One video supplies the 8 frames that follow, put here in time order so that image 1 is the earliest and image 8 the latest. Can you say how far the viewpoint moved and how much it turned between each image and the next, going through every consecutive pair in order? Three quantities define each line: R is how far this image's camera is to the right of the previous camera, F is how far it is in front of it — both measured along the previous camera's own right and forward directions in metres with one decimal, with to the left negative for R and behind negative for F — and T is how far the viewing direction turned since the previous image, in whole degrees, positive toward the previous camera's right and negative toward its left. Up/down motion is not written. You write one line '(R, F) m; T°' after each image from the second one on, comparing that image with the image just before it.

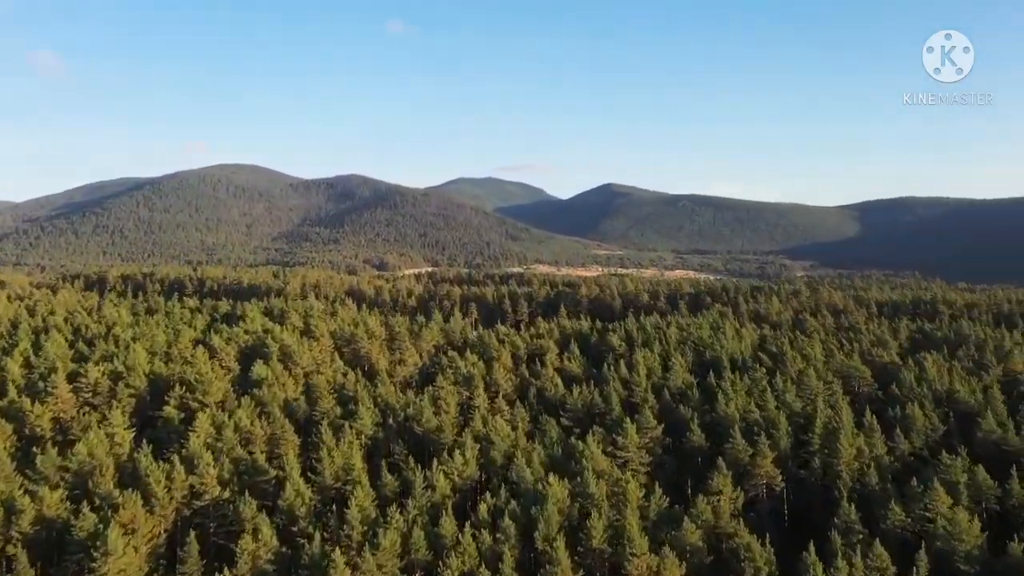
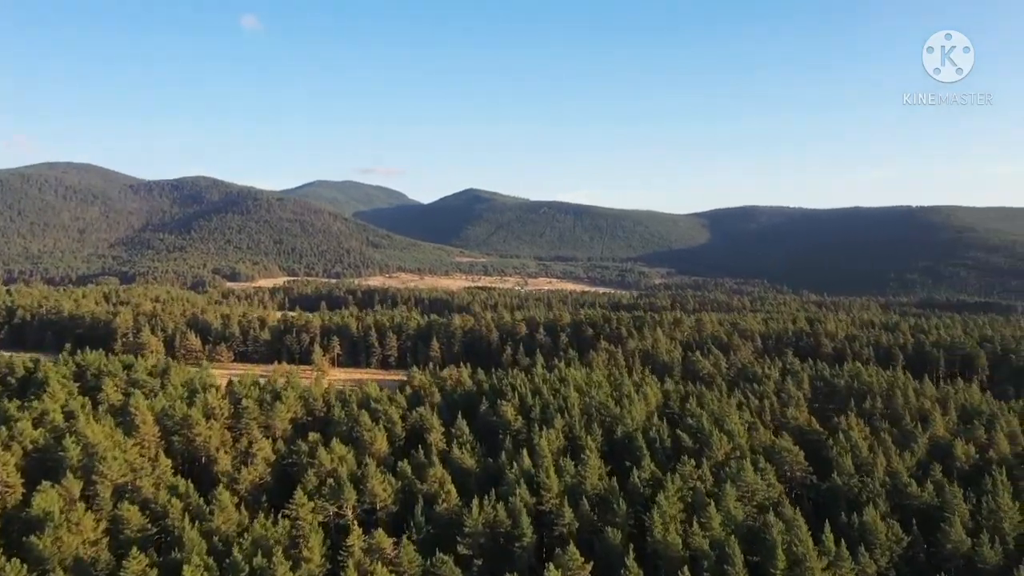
(-0.6, +6.9) m; +10°
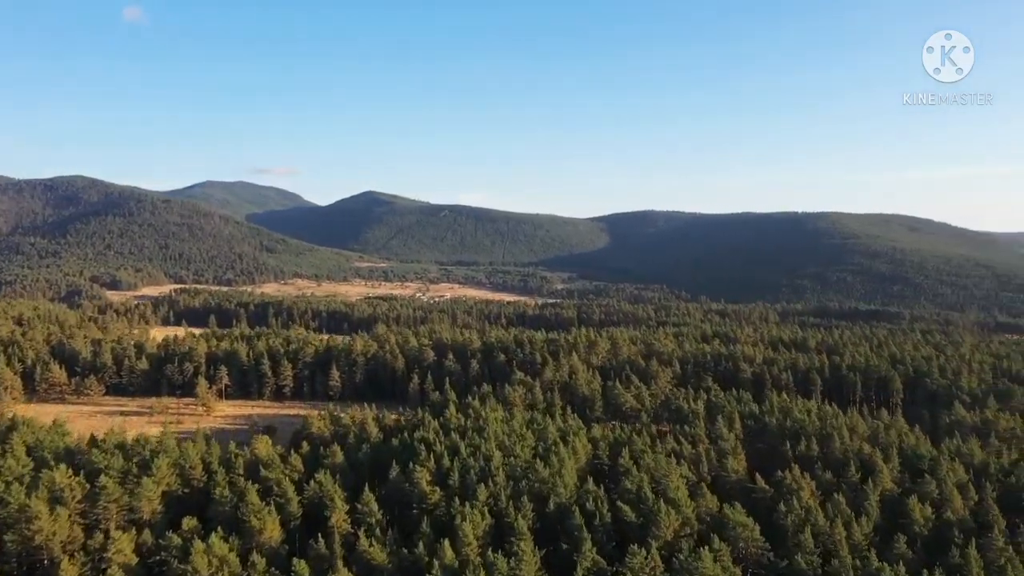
(-0.6, +4.7) m; +7°
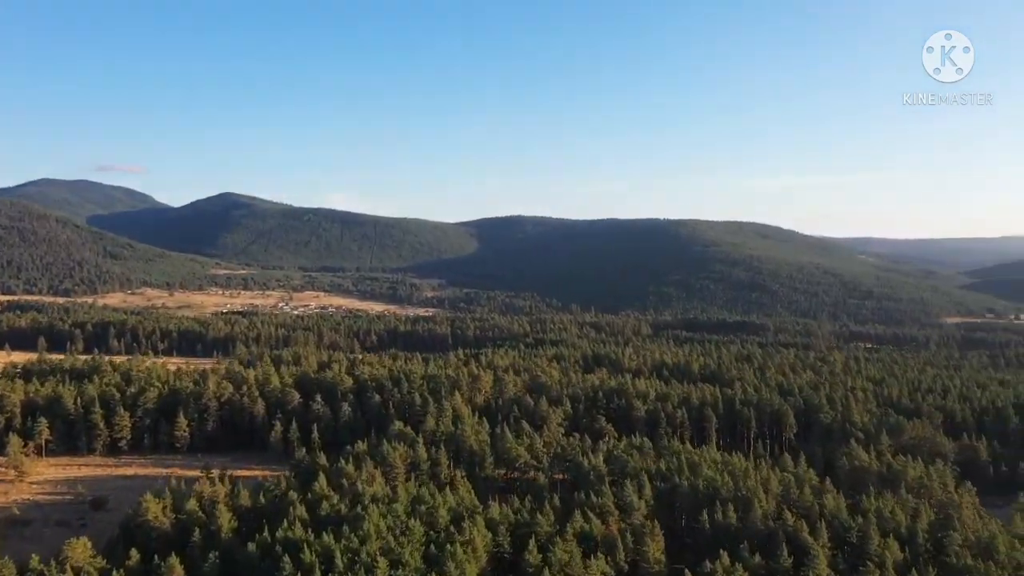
(-0.7, +6.1) m; +9°
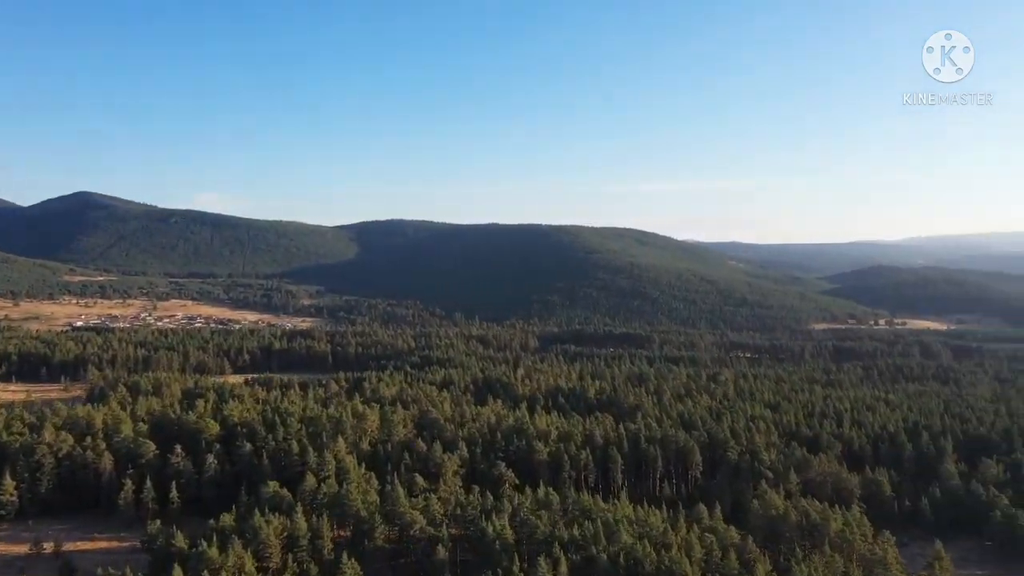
(-0.7, +5.4) m; +8°
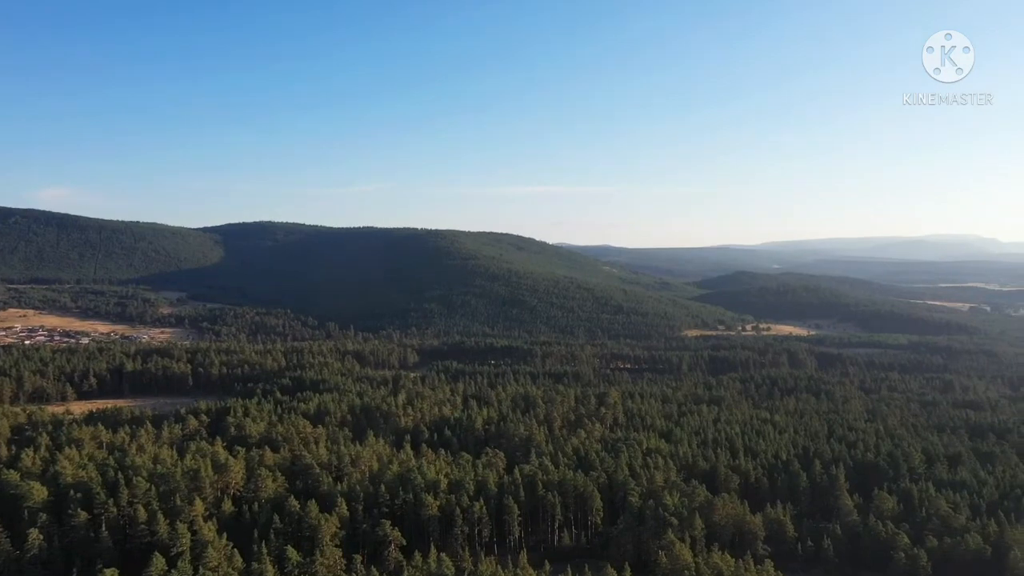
(-0.7, +5.4) m; +9°
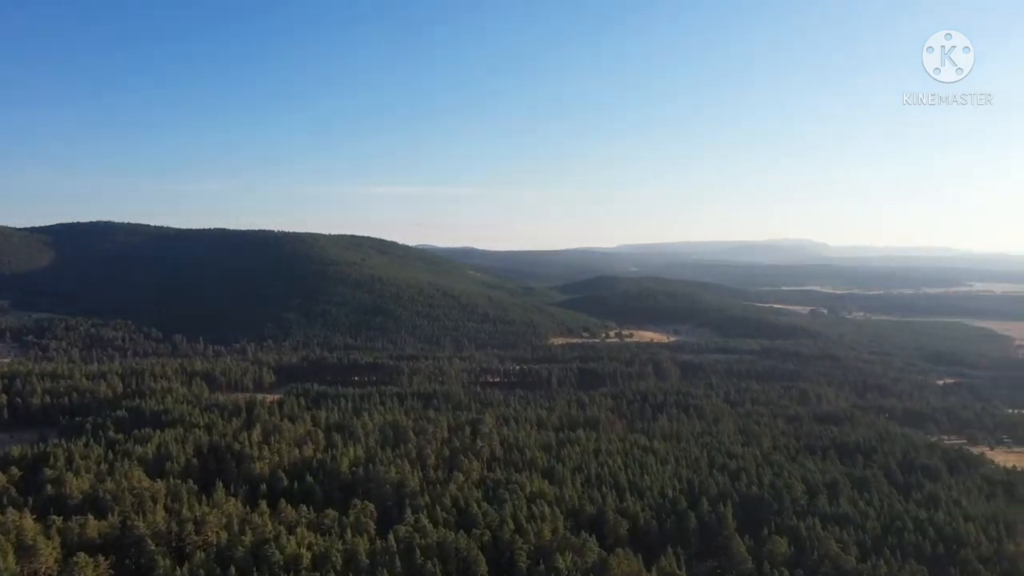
(-0.7, +6.1) m; +10°
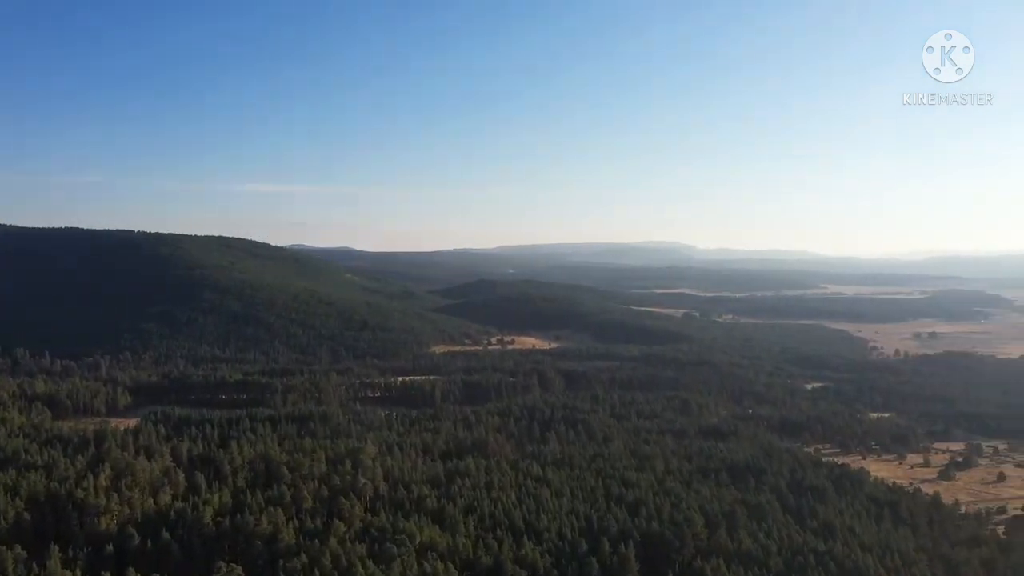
(-0.7, +5.4) m; +9°
